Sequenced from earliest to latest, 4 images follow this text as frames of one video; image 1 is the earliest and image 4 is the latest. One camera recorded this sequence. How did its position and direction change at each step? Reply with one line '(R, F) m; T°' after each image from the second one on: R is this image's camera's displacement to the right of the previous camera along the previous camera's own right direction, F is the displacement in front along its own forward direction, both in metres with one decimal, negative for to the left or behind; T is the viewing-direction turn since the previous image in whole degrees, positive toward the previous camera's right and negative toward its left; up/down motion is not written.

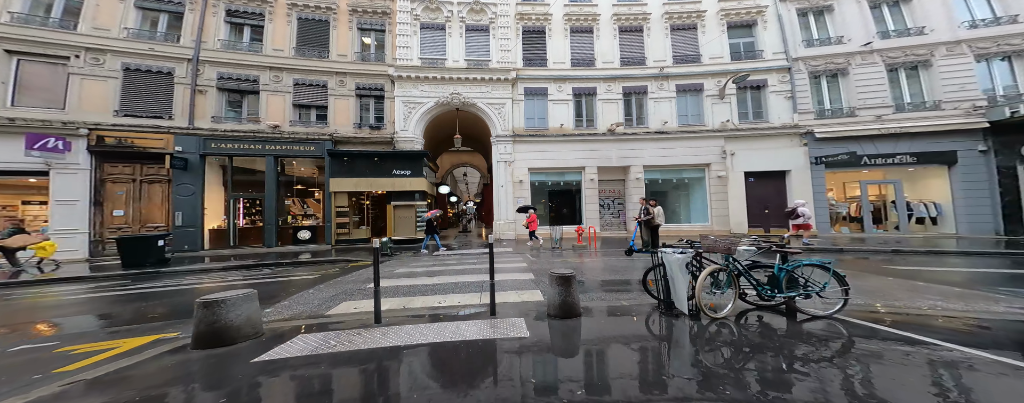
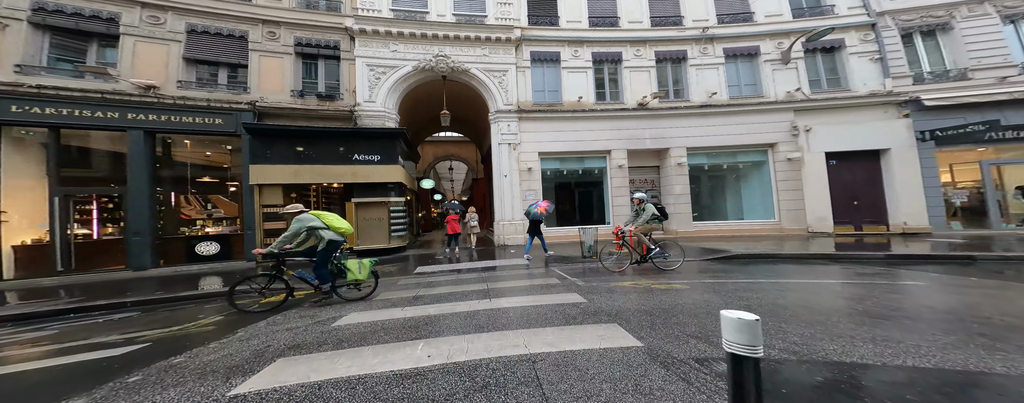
(-0.8, +2.9) m; +3°
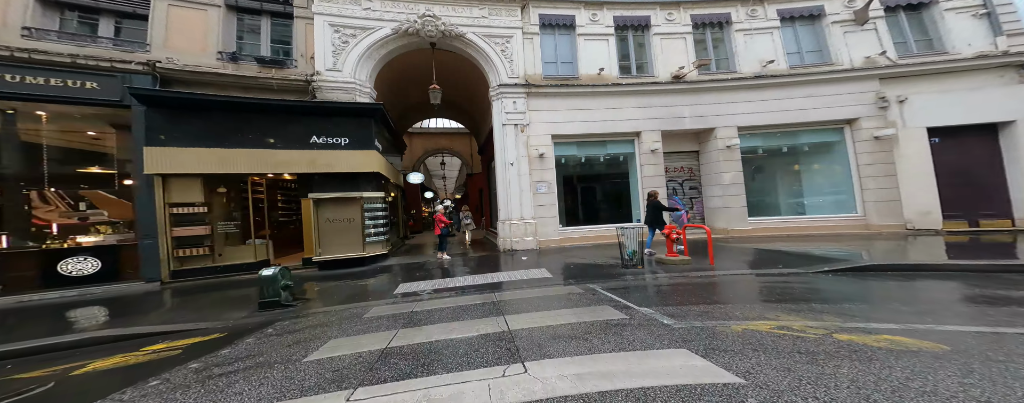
(-0.4, +1.8) m; +1°
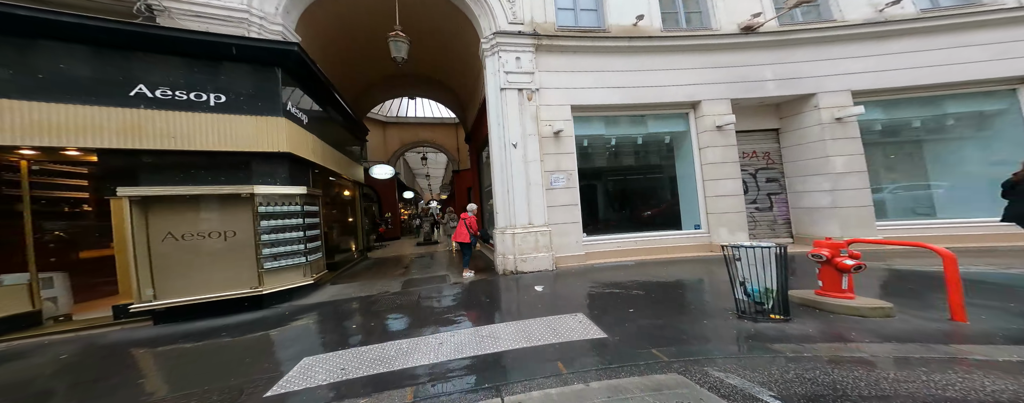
(-0.3, +2.5) m; +3°
